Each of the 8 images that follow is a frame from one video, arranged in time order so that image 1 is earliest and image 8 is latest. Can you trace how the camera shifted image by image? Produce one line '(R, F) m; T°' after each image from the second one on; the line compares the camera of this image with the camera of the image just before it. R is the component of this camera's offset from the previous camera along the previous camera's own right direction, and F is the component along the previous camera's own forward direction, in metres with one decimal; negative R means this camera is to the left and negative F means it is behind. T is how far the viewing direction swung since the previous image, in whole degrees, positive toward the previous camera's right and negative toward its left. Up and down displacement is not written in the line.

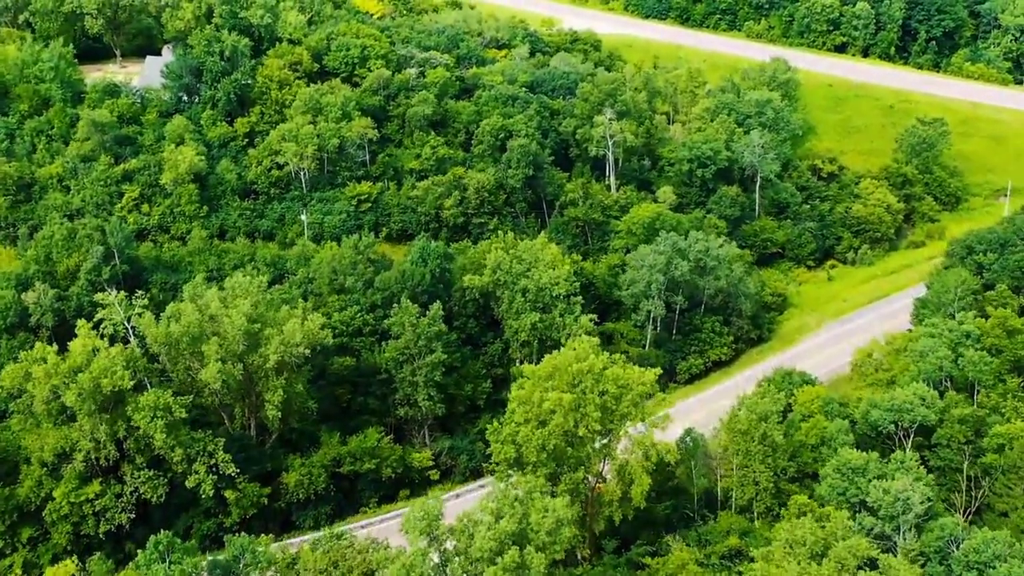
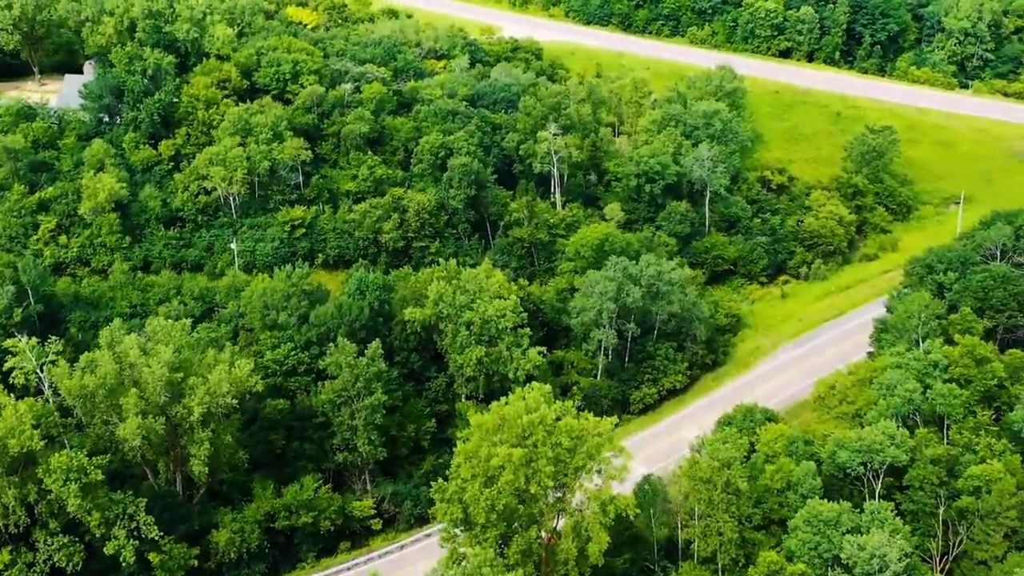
(+0.3, +2.4) m; +3°
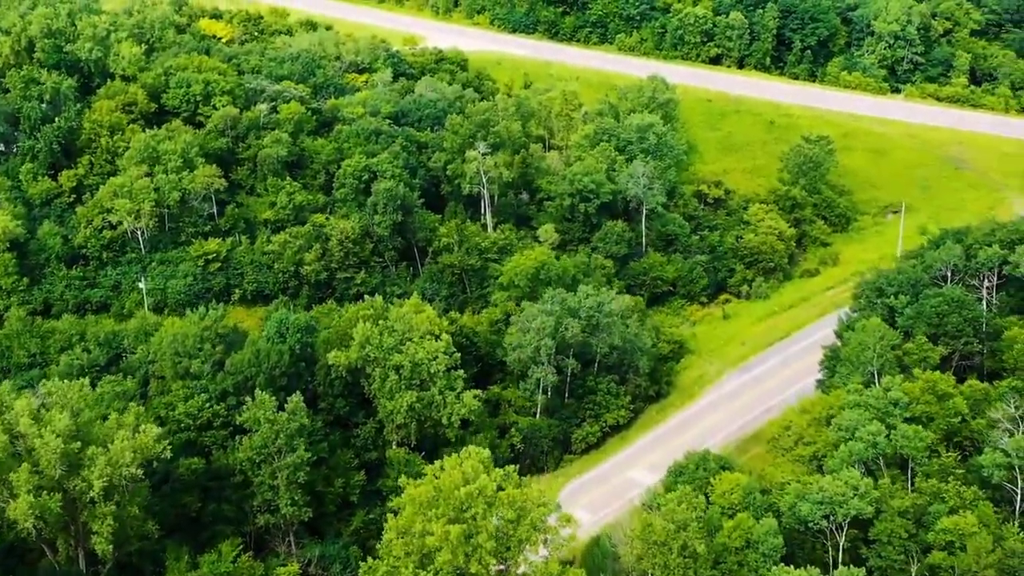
(+0.2, +2.7) m; +4°
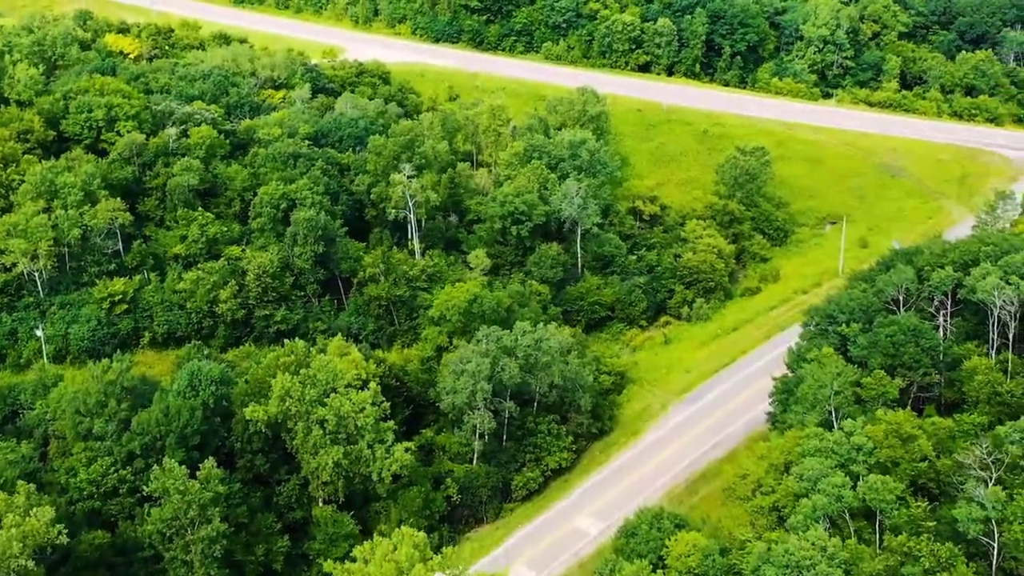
(+0.1, +2.7) m; +4°
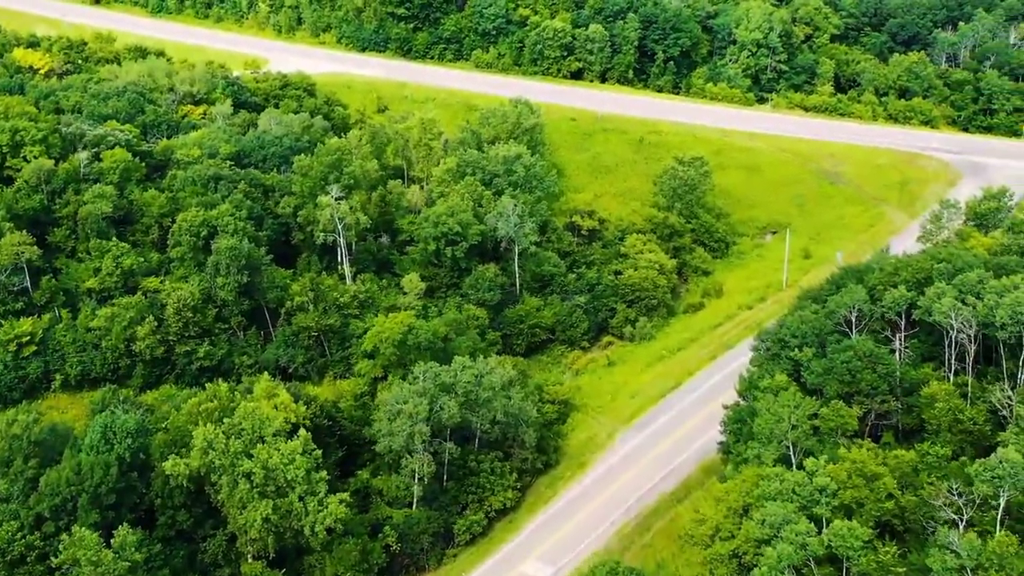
(+0.1, +2.1) m; +3°
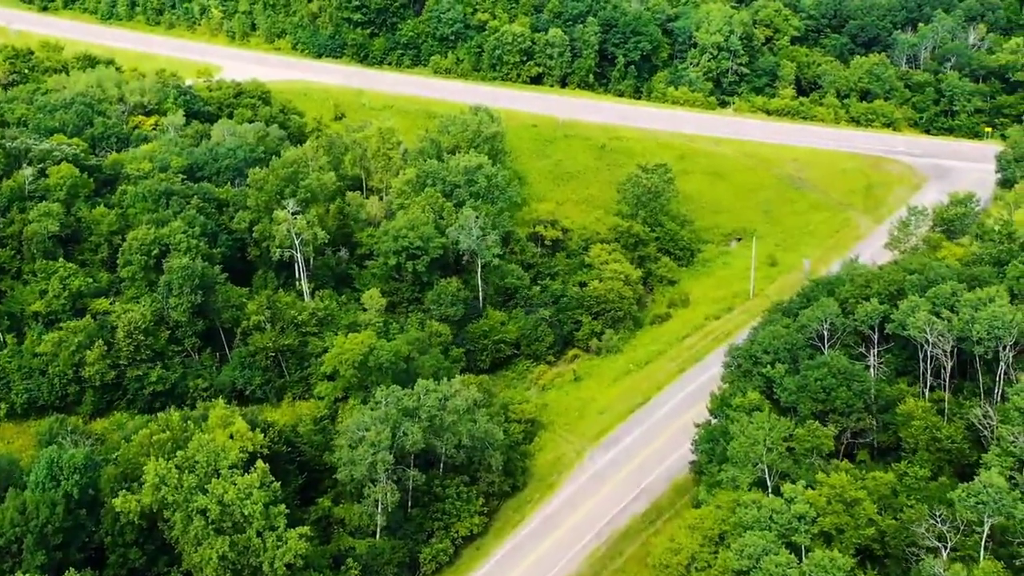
(0.0, +1.2) m; +2°
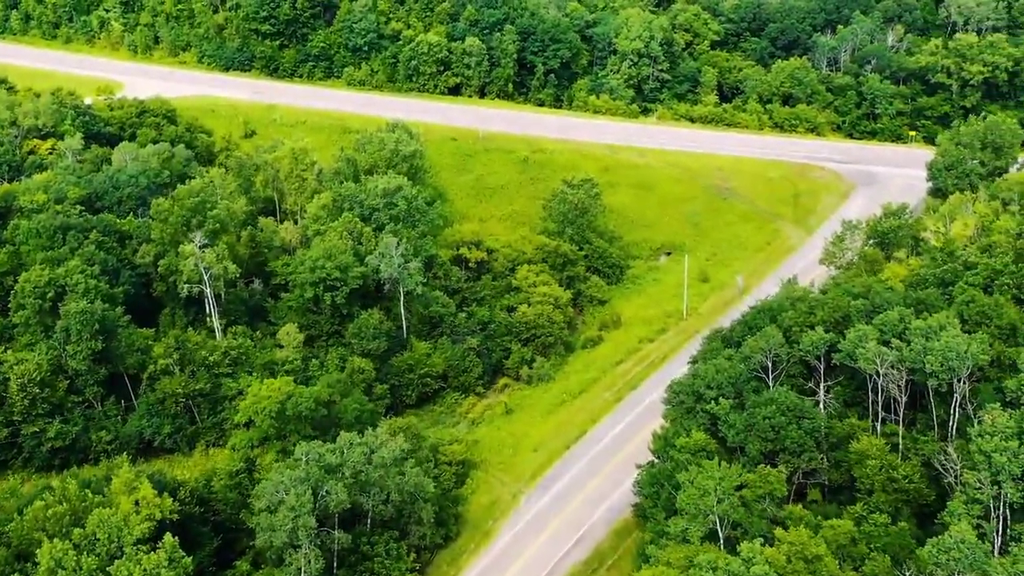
(0.0, +2.2) m; +4°
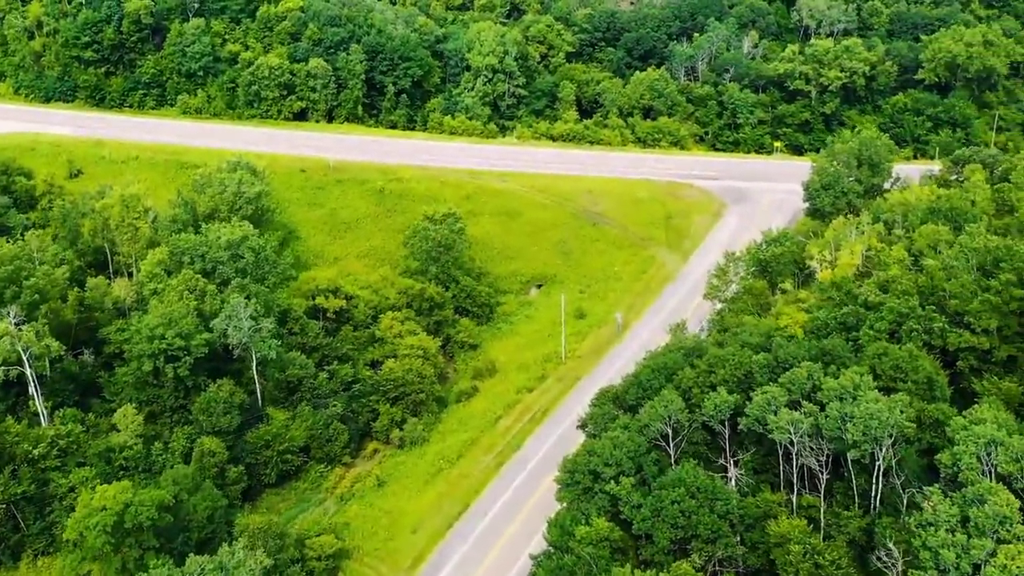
(+0.1, +3.8) m; +8°
